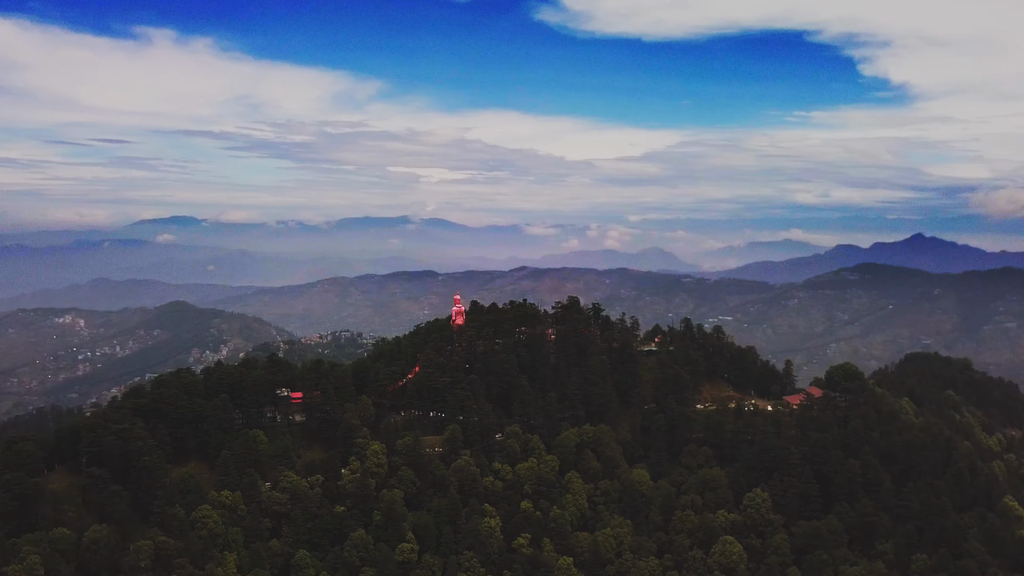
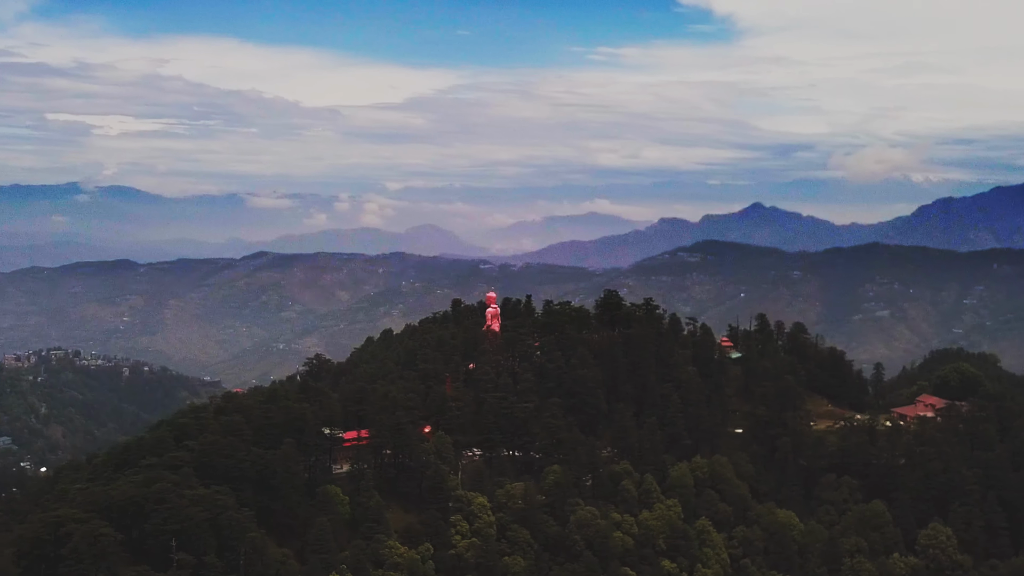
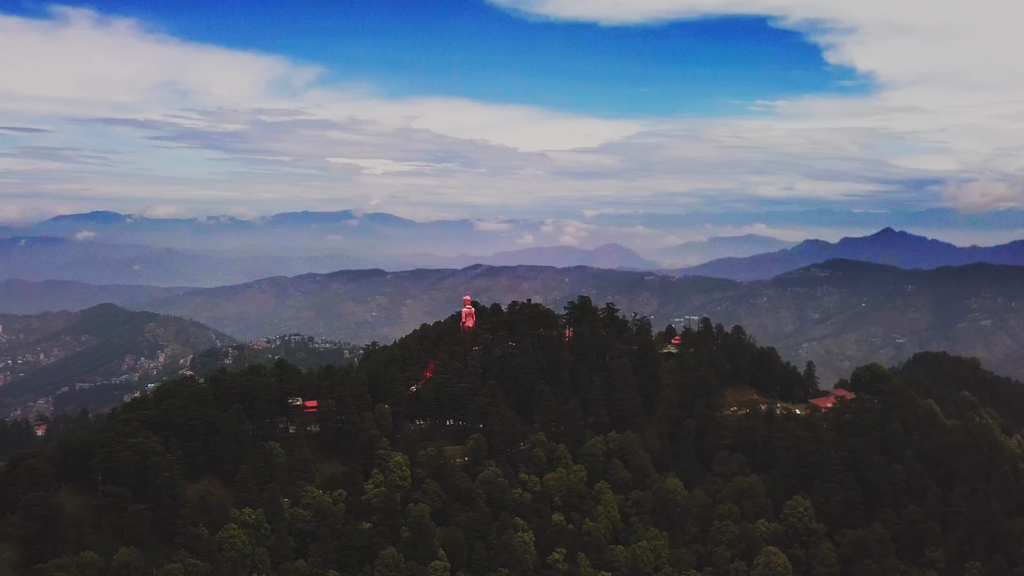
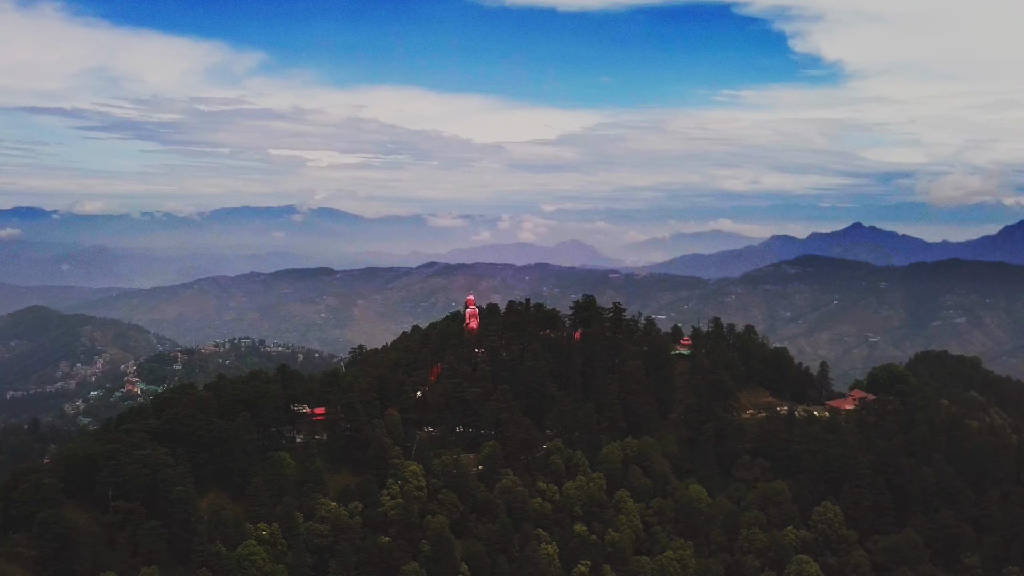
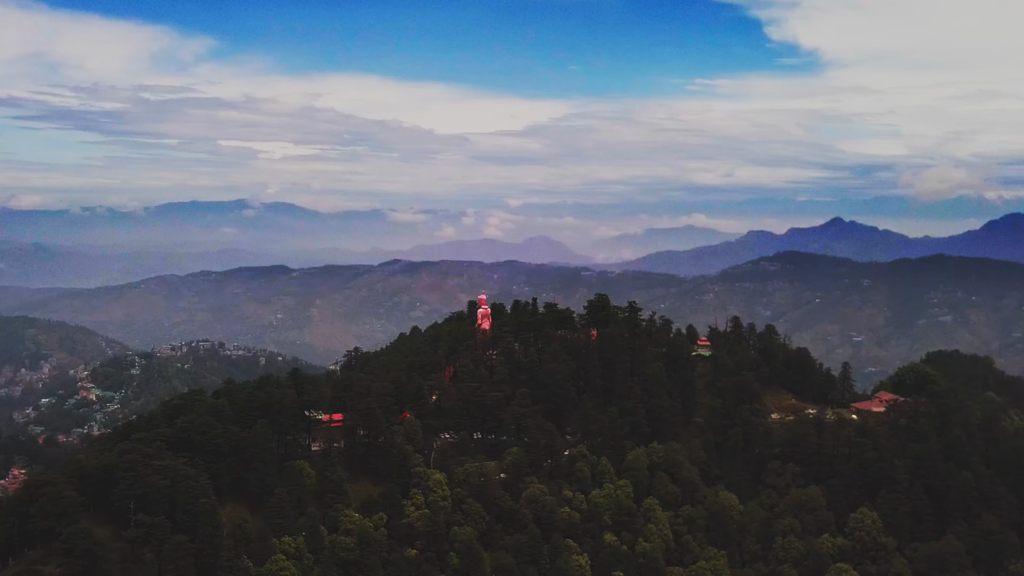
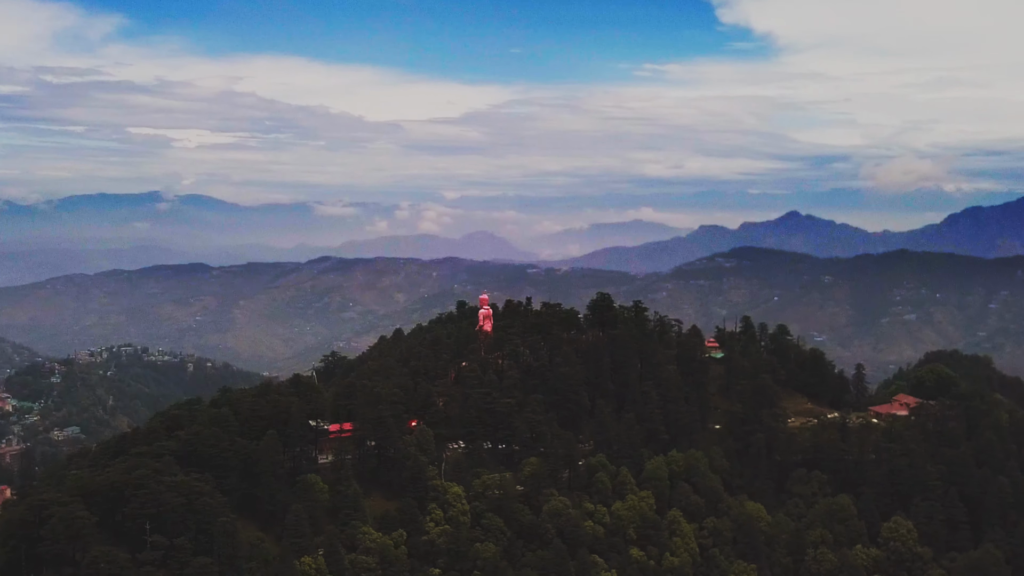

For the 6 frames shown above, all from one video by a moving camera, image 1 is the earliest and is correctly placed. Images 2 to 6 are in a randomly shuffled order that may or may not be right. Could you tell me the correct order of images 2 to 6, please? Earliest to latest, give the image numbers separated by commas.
3, 4, 5, 6, 2
